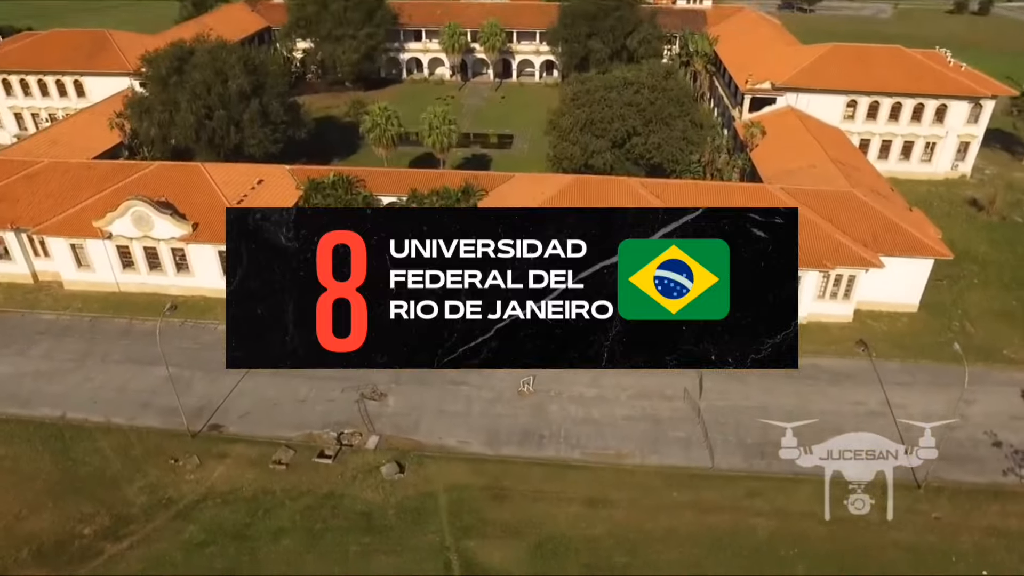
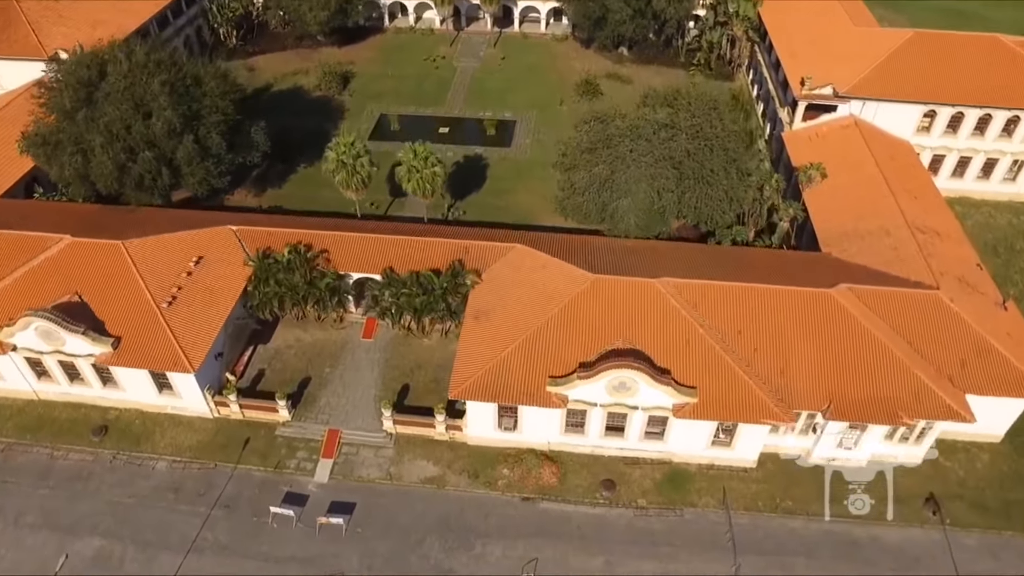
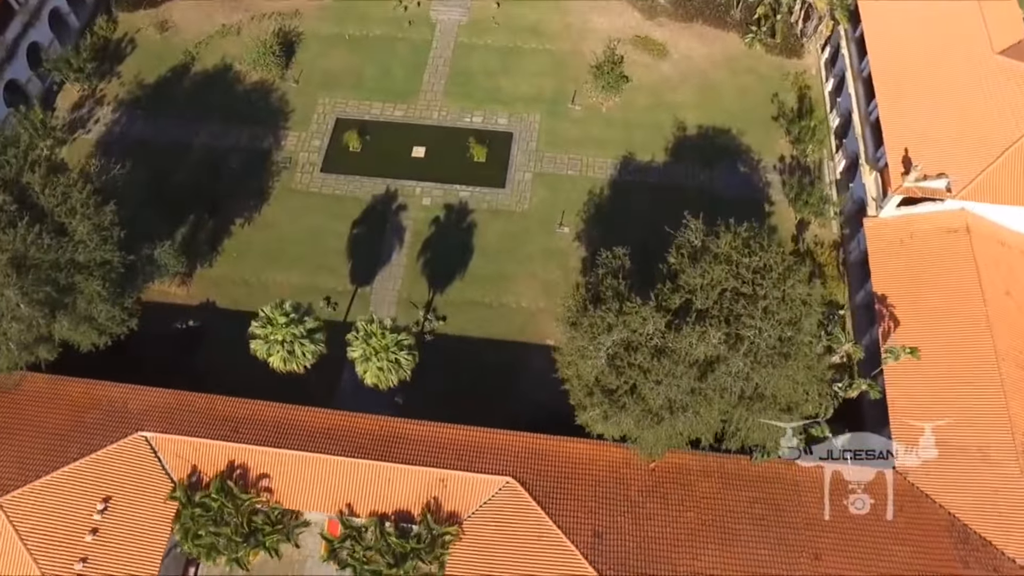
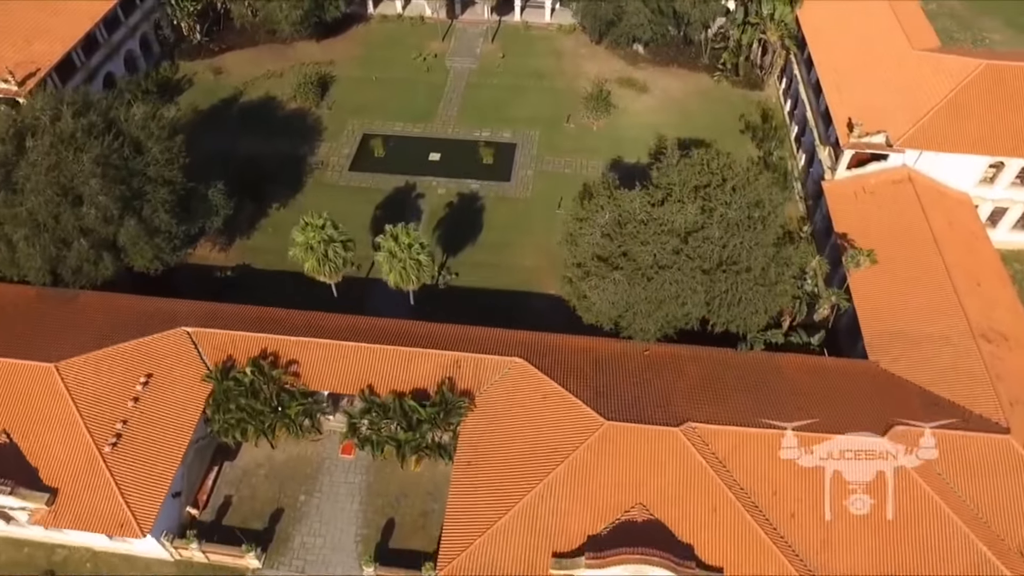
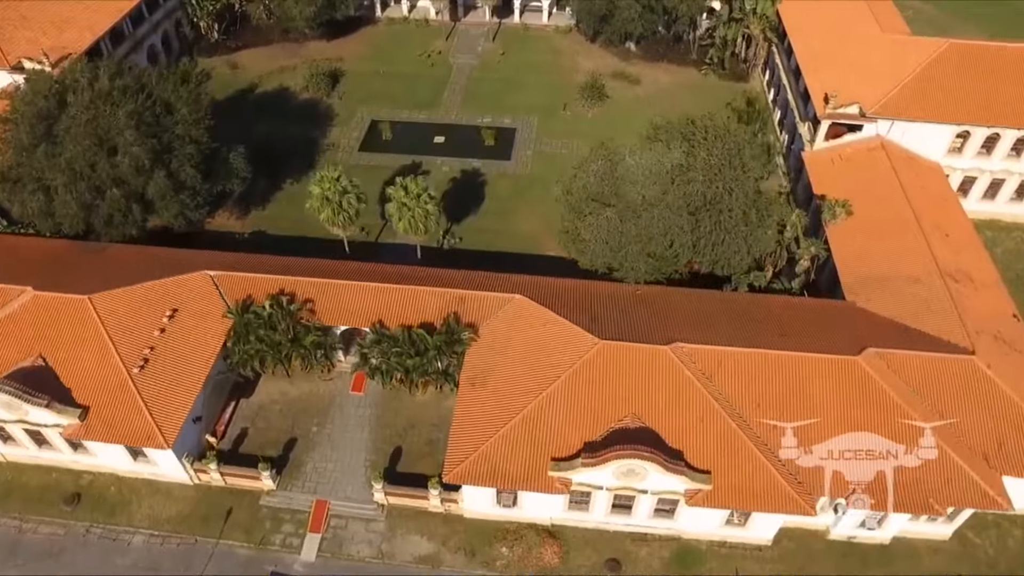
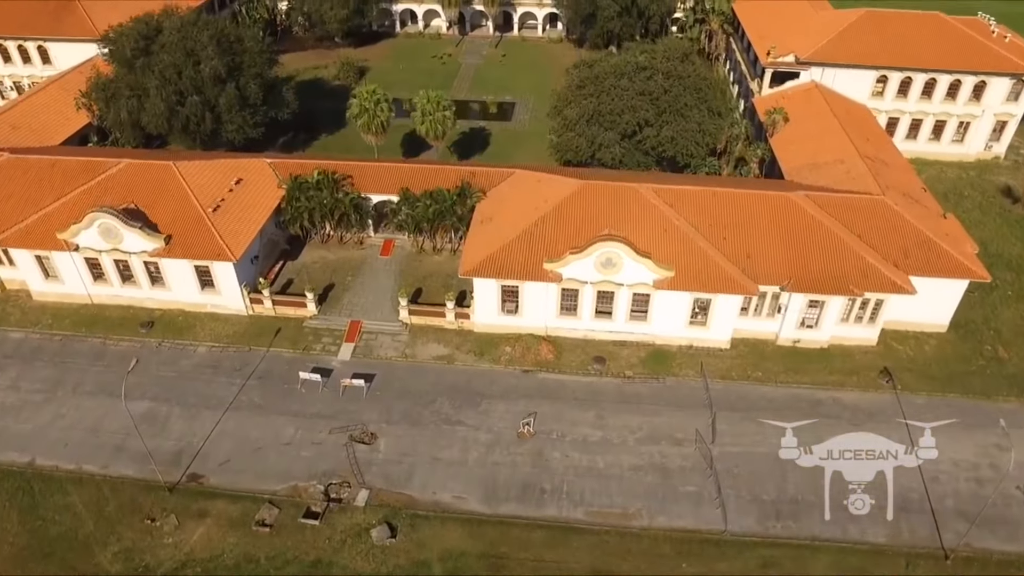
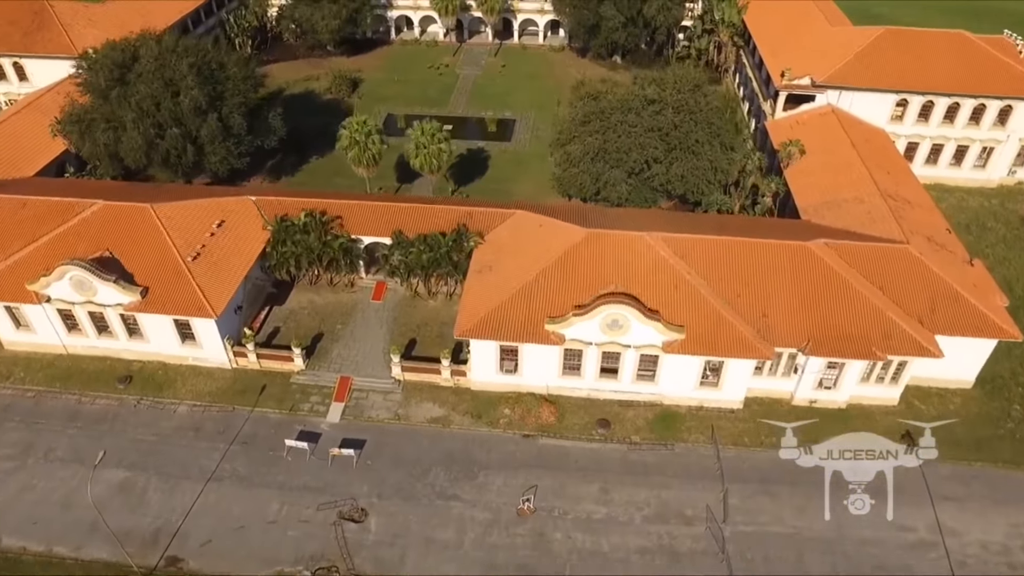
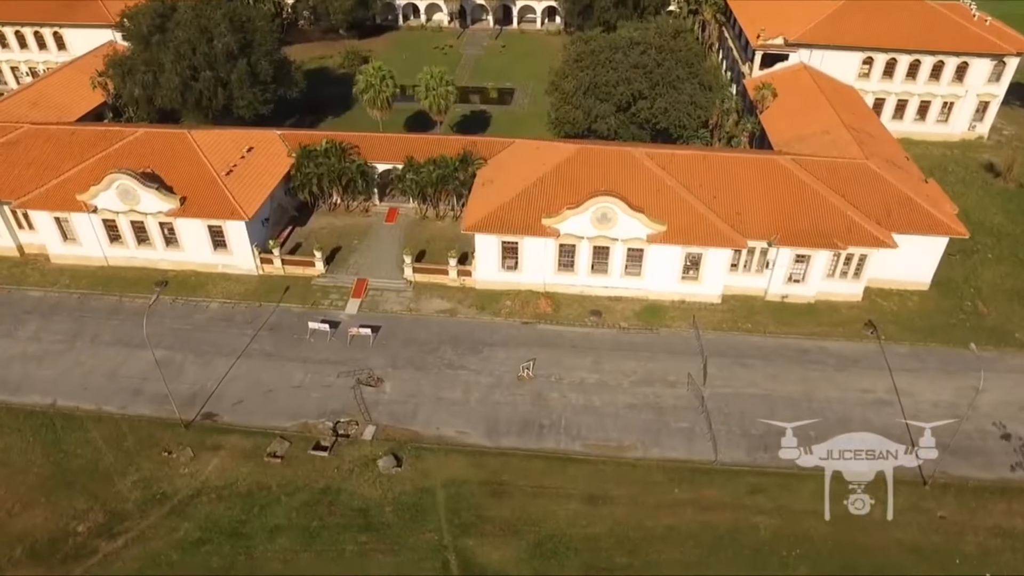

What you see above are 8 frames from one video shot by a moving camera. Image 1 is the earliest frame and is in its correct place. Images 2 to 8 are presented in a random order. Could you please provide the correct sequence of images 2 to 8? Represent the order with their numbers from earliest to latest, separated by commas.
8, 6, 7, 2, 5, 4, 3
